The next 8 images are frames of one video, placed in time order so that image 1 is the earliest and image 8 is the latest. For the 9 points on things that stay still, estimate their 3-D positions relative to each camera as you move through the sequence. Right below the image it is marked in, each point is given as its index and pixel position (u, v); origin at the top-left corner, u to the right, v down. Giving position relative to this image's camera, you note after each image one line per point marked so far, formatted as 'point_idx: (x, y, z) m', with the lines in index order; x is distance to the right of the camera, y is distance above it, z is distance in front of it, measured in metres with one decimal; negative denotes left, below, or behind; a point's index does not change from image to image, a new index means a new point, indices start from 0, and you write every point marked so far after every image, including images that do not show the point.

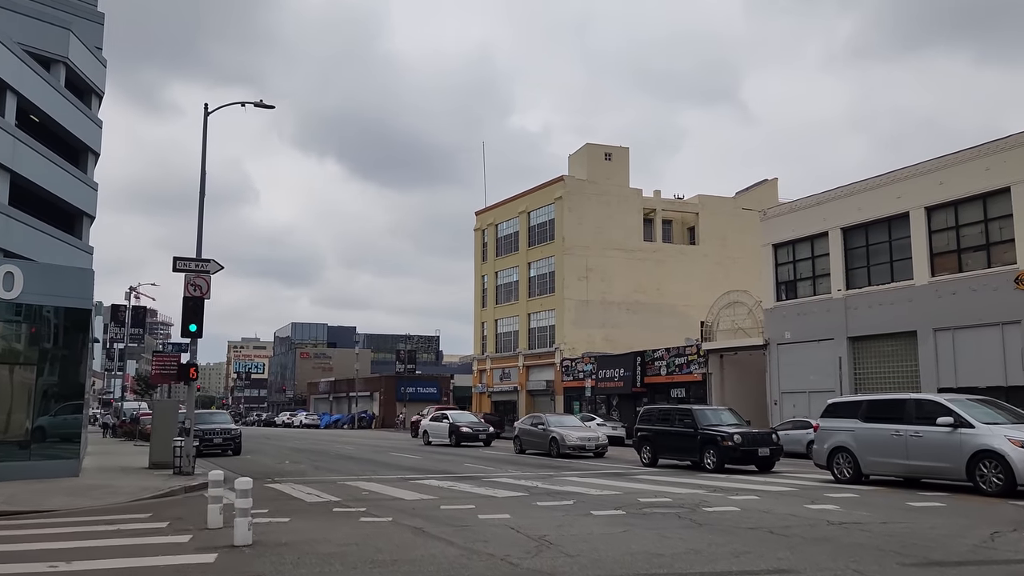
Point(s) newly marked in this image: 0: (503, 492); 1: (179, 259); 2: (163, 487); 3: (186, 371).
0: (-0.2, -3.5, +14.6) m
1: (-7.6, +0.7, +19.3) m
2: (-6.8, -3.8, +16.5) m
3: (-7.2, -1.9, +19.0) m
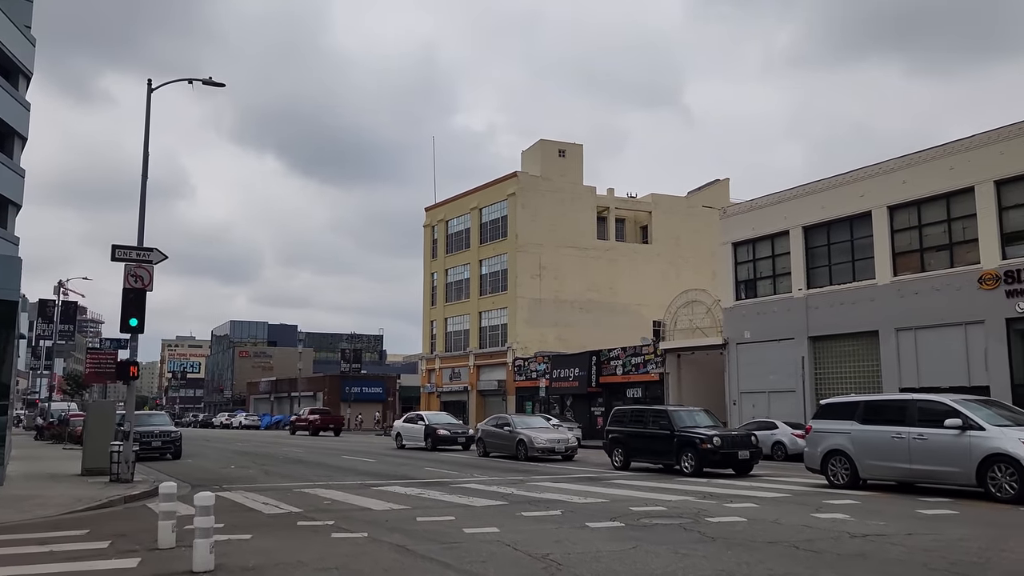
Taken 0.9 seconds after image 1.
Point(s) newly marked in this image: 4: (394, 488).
0: (-0.5, -3.4, +13.6) m
1: (-8.2, +0.8, +17.7) m
2: (-7.3, -3.7, +15.0) m
3: (-7.8, -1.7, +17.4) m
4: (-2.3, -3.9, +16.5) m
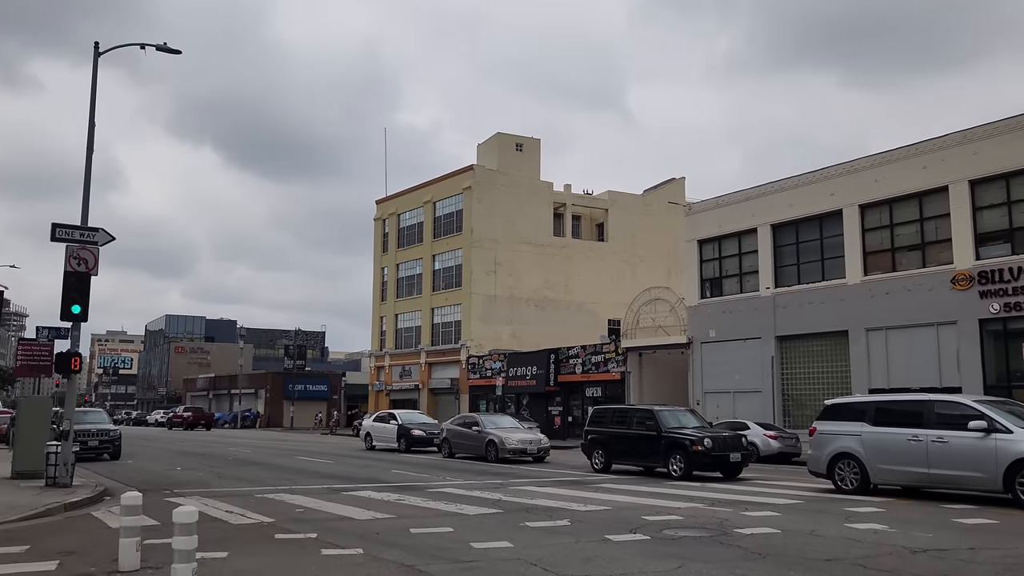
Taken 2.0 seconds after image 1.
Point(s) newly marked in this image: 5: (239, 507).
0: (-0.6, -3.2, +12.4) m
1: (-8.5, +1.2, +16.0) m
2: (-7.4, -3.4, +13.3) m
3: (-8.2, -1.4, +15.7) m
4: (-2.6, -3.7, +15.2) m
5: (-4.1, -3.3, +12.7) m
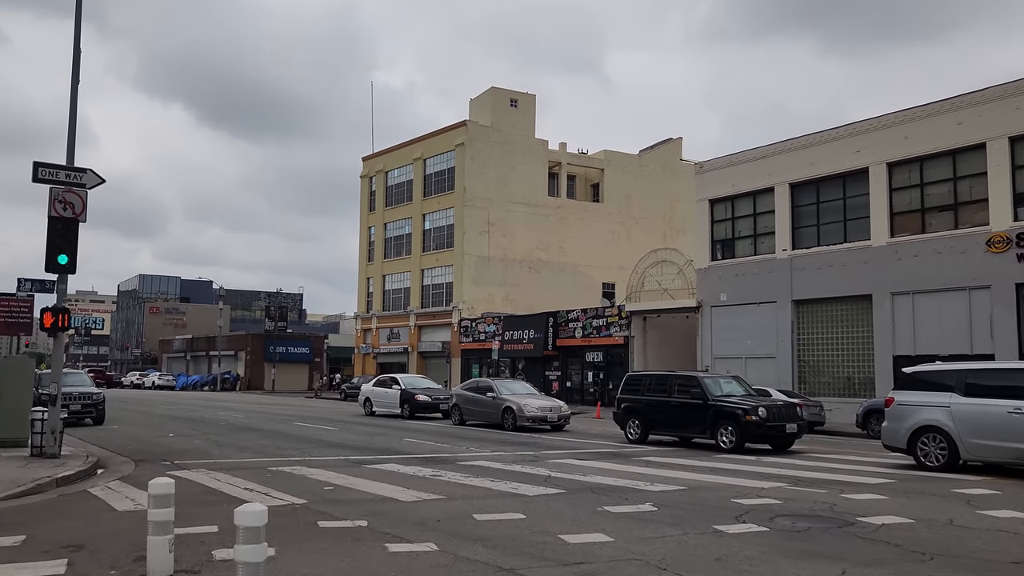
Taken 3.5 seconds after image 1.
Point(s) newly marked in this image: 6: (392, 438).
0: (+0.1, -2.6, +10.9) m
1: (-7.8, +2.0, +14.2) m
2: (-6.7, -2.6, +11.7) m
3: (-7.5, -0.5, +14.0) m
4: (-1.9, -2.9, +13.7) m
5: (-3.3, -2.6, +11.2) m
6: (-2.7, -3.4, +19.1) m
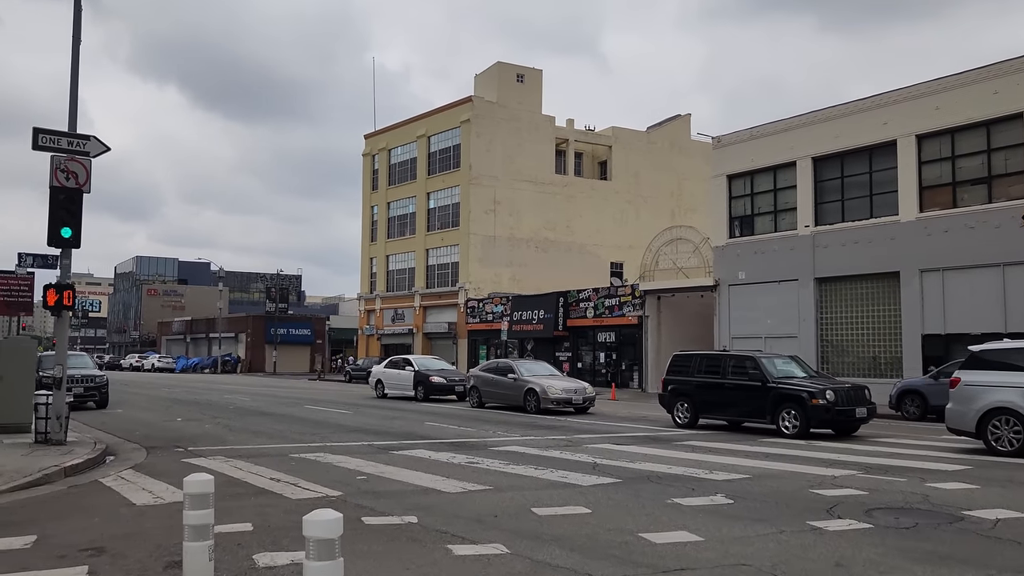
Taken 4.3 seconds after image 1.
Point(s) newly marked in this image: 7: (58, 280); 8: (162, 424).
0: (+0.7, -2.2, +10.1) m
1: (-7.3, +2.4, +13.2) m
2: (-6.1, -2.3, +10.8) m
3: (-6.9, -0.1, +13.0) m
4: (-1.4, -2.5, +12.9) m
5: (-2.8, -2.3, +10.3) m
6: (-2.1, -2.9, +18.2) m
7: (-7.0, +0.1, +13.1) m
8: (-7.6, -3.0, +18.6) m
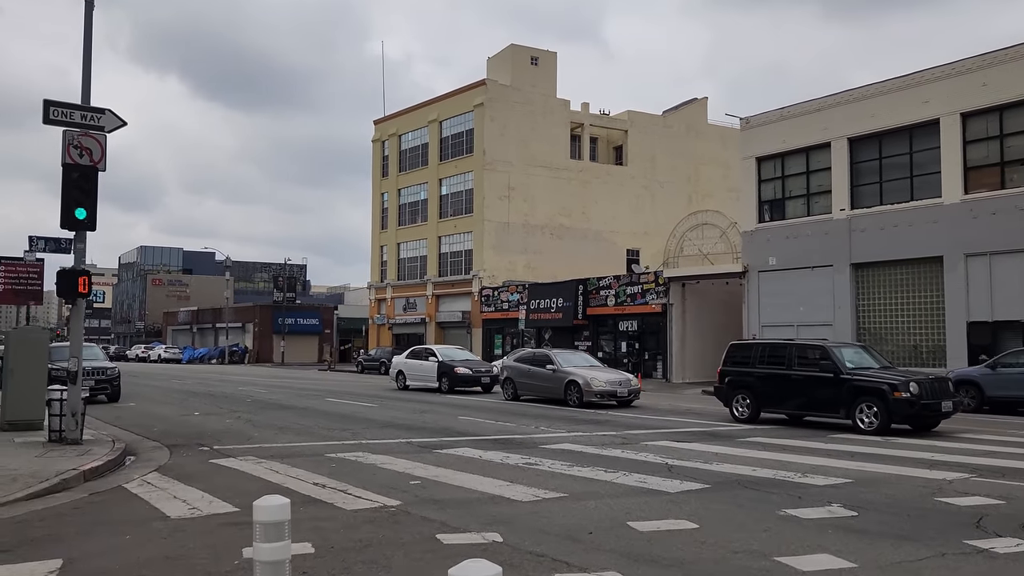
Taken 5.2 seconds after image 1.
0: (+1.4, -2.0, +9.1) m
1: (-6.5, +2.6, +12.1) m
2: (-5.4, -2.1, +9.8) m
3: (-6.2, +0.1, +12.0) m
4: (-0.6, -2.3, +11.9) m
5: (-2.0, -2.1, +9.3) m
6: (-1.4, -2.6, +17.2) m
7: (-6.2, +0.3, +12.1) m
8: (-6.8, -2.7, +17.6) m
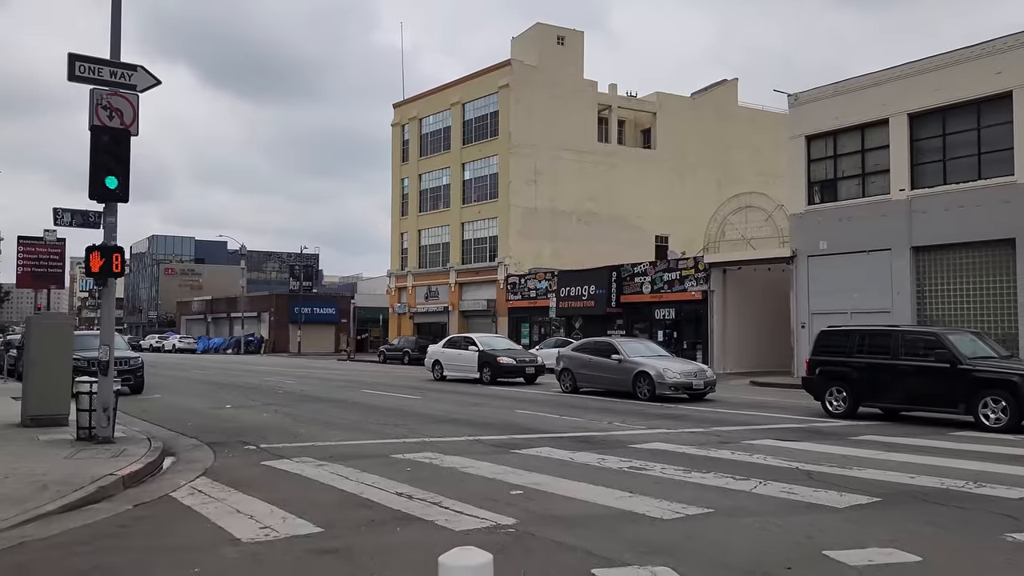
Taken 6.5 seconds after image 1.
0: (+2.5, -1.8, +7.6) m
1: (-5.4, +2.9, +10.7) m
2: (-4.3, -1.9, +8.5) m
3: (-5.1, +0.3, +10.6) m
4: (+0.5, -2.0, +10.4) m
5: (-0.9, -1.8, +7.9) m
6: (-0.2, -2.2, +15.8) m
7: (-5.1, +0.6, +10.7) m
8: (-5.7, -2.4, +16.2) m
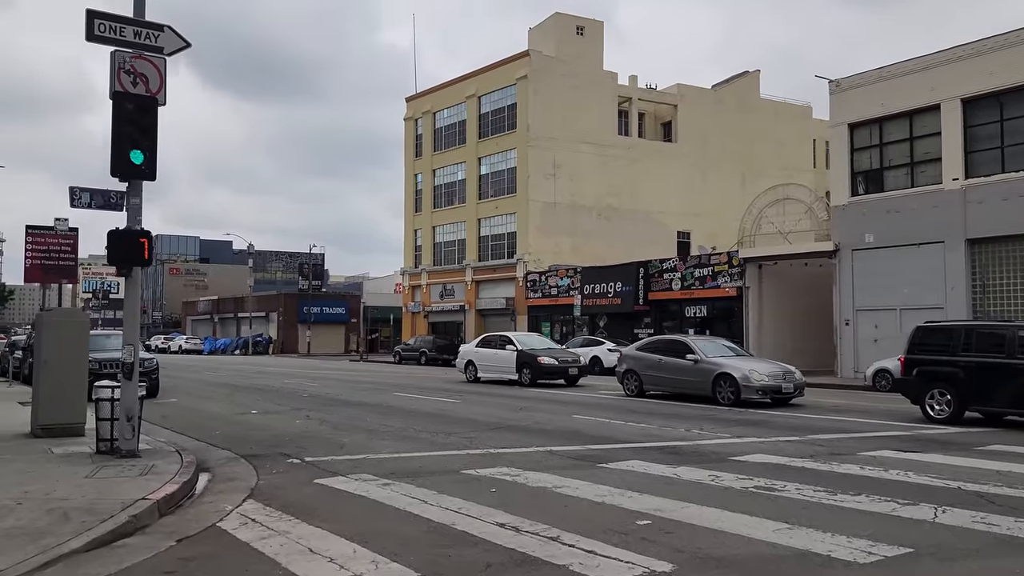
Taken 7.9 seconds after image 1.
0: (+3.4, -1.7, +6.2) m
1: (-4.5, +3.0, +9.3) m
2: (-3.4, -1.8, +7.1) m
3: (-4.2, +0.4, +9.2) m
4: (+1.4, -1.9, +9.0) m
5: (0.0, -1.7, +6.5) m
6: (+0.7, -2.1, +14.4) m
7: (-4.2, +0.7, +9.3) m
8: (-4.7, -2.3, +14.8) m
